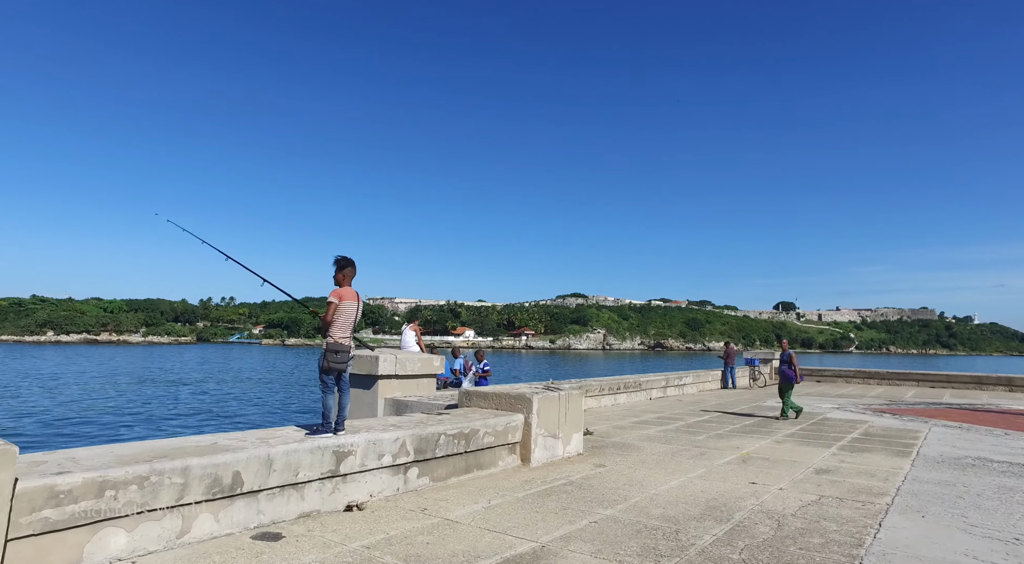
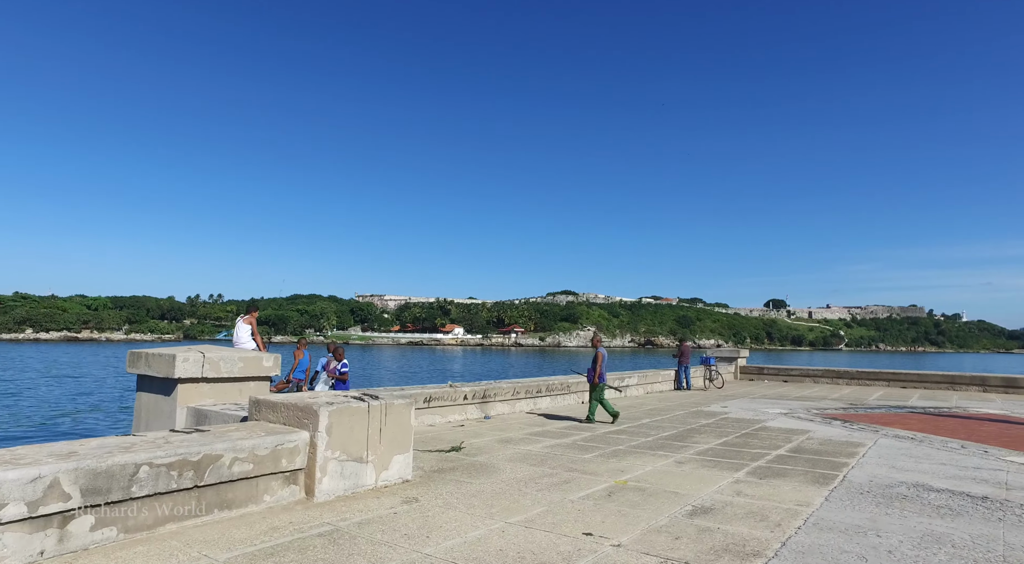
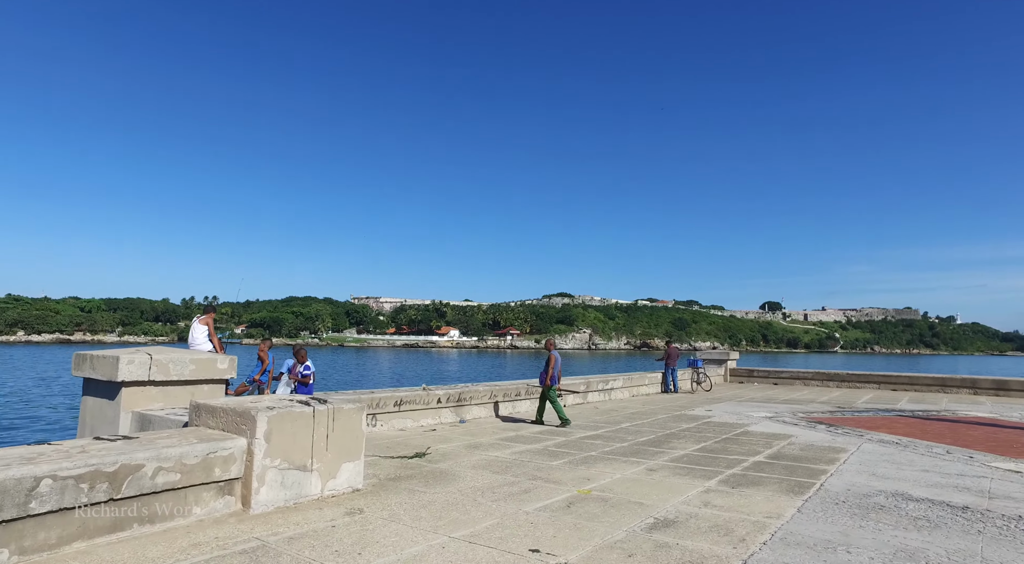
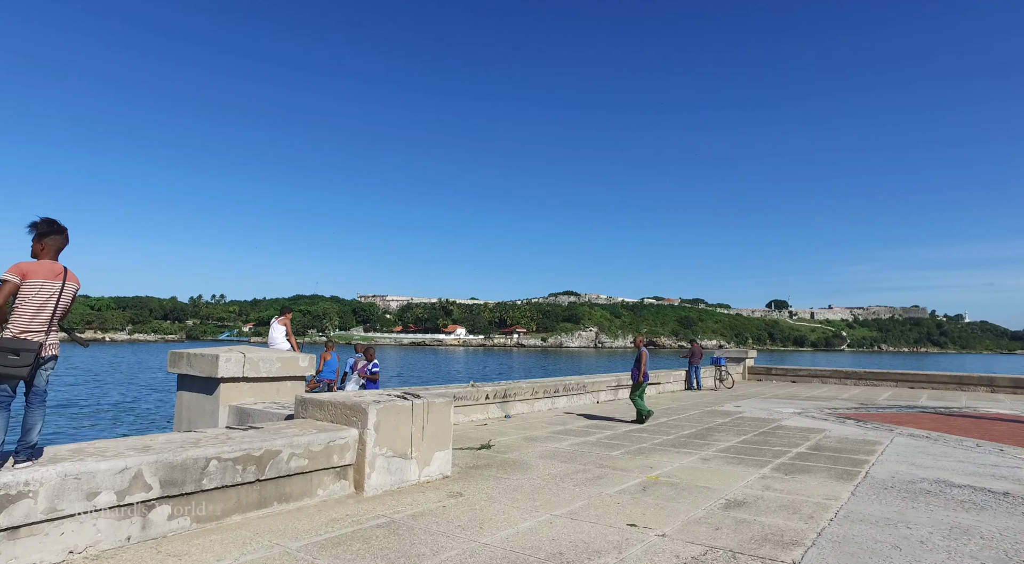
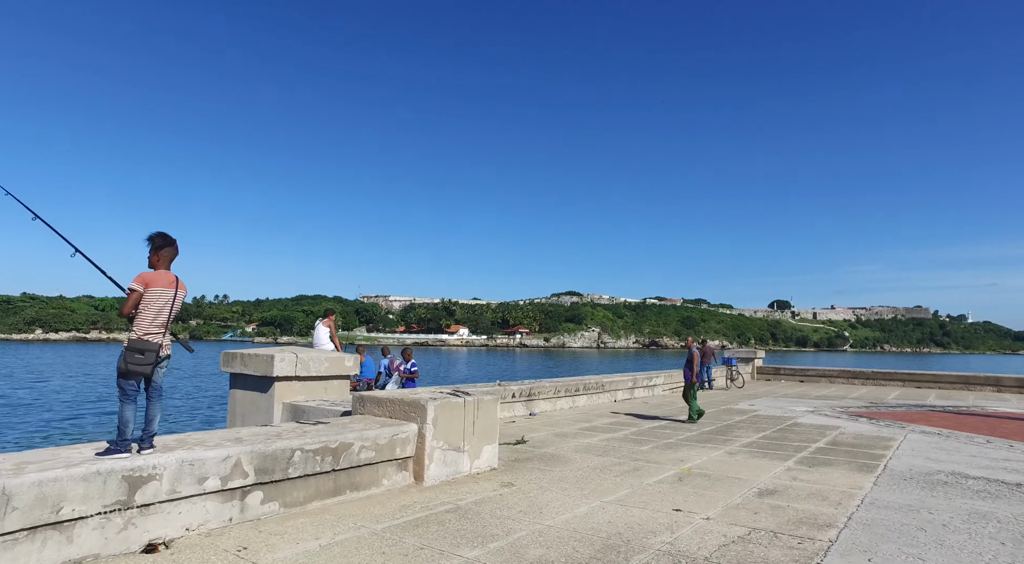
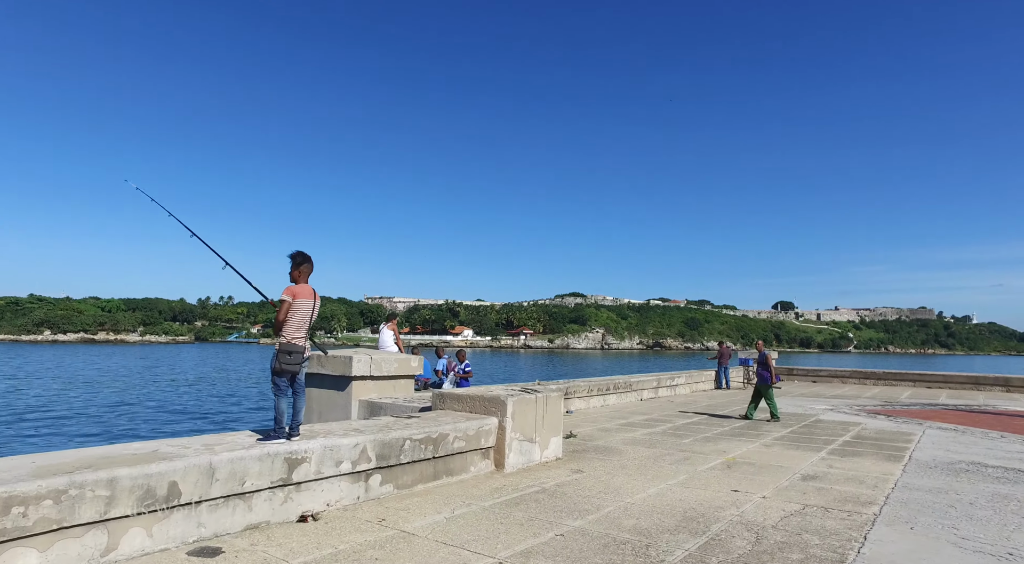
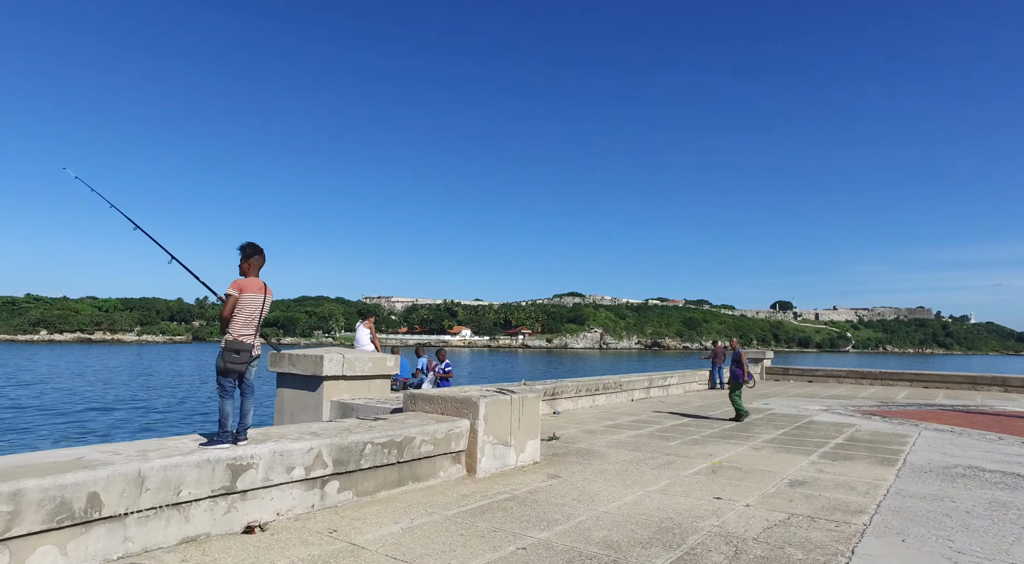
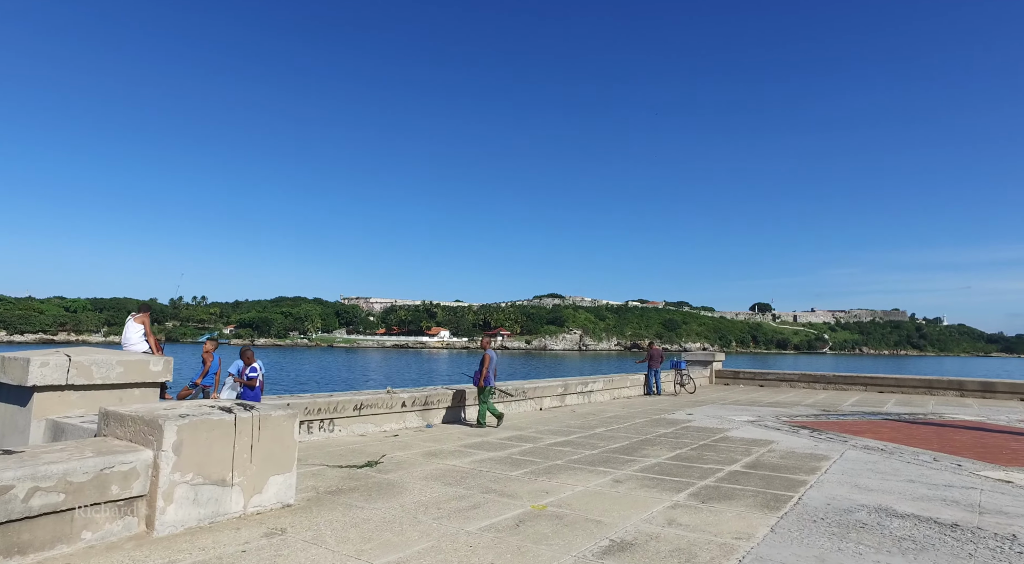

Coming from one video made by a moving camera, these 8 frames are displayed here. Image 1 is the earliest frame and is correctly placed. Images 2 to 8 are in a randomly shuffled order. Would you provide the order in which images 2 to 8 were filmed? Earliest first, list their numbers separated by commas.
6, 7, 5, 4, 2, 3, 8
